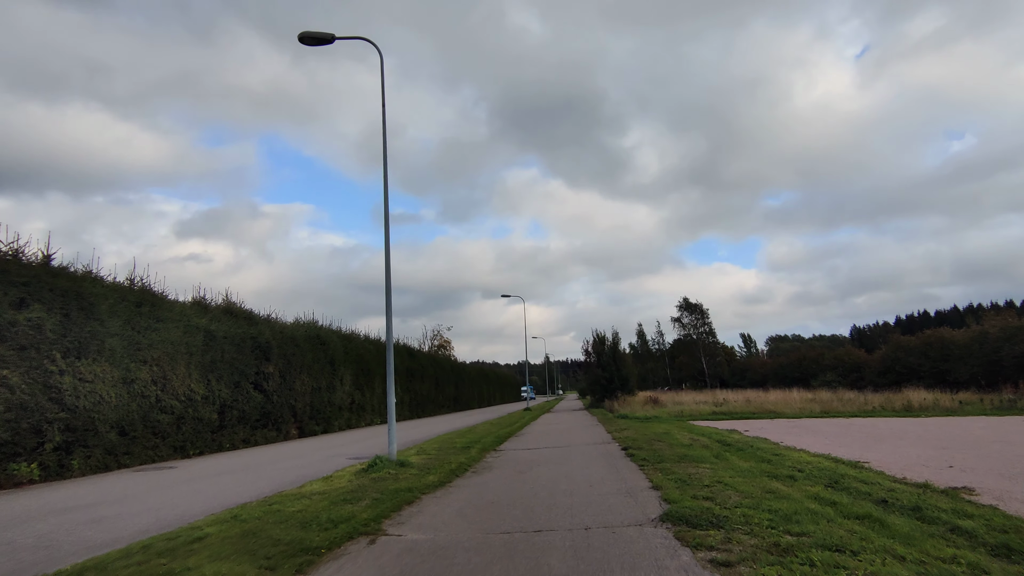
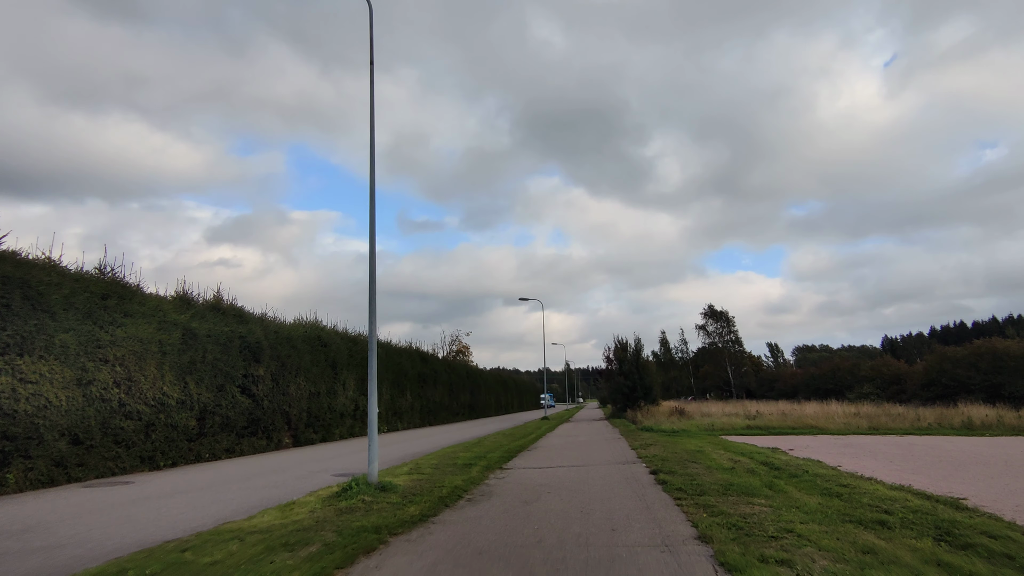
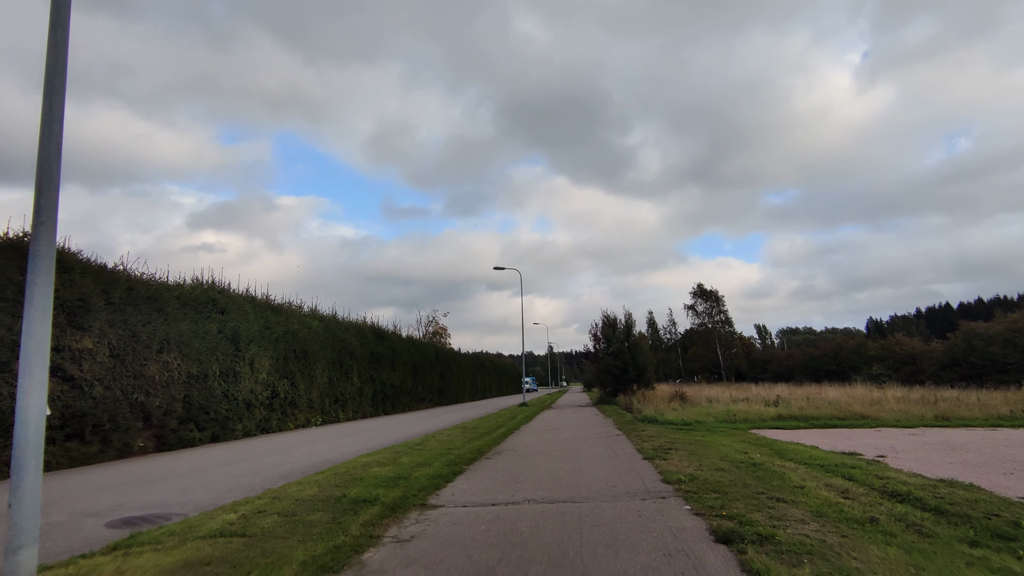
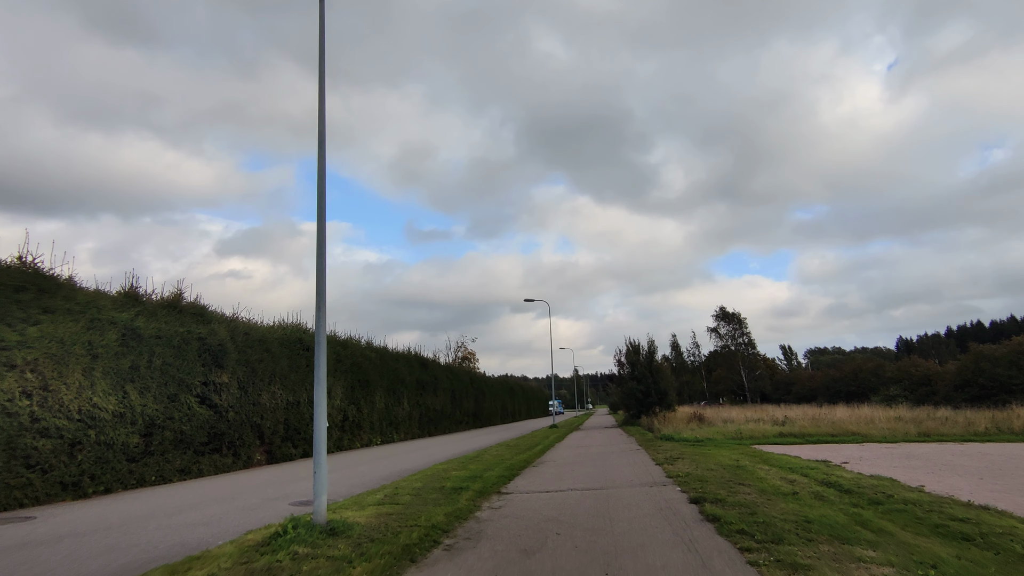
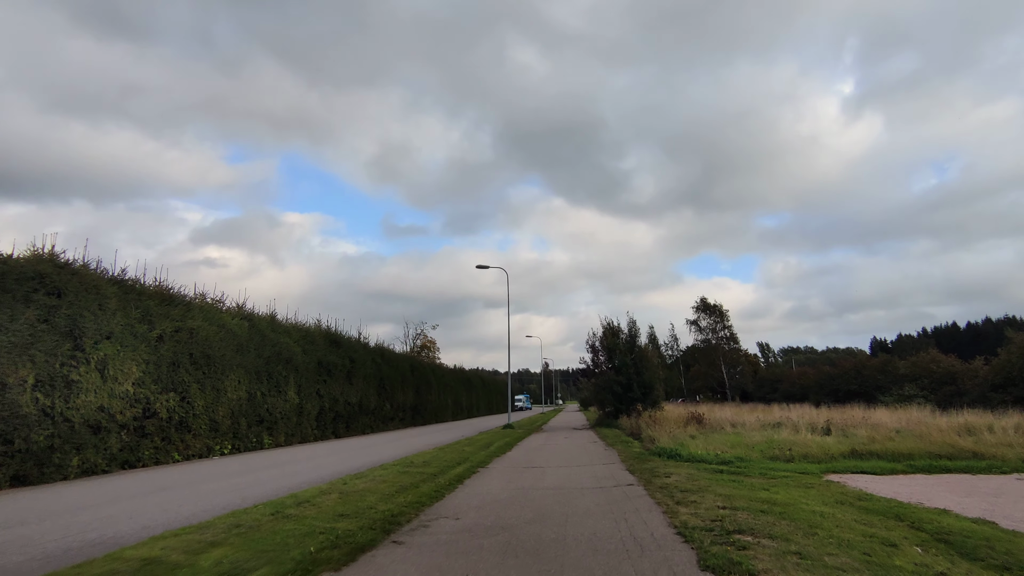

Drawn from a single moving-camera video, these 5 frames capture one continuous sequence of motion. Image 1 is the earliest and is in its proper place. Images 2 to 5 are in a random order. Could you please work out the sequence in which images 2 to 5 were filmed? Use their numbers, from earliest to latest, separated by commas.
2, 4, 3, 5
